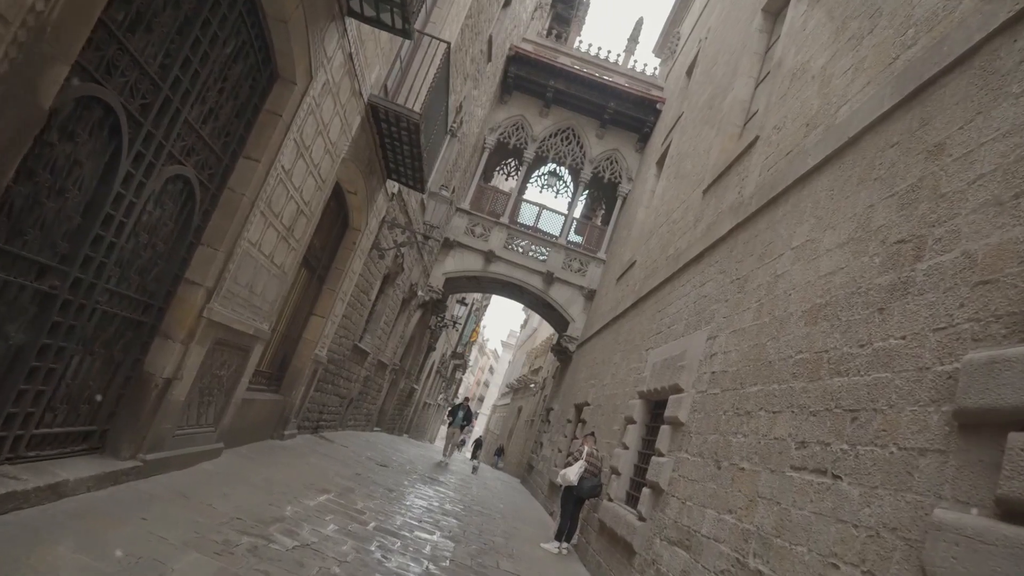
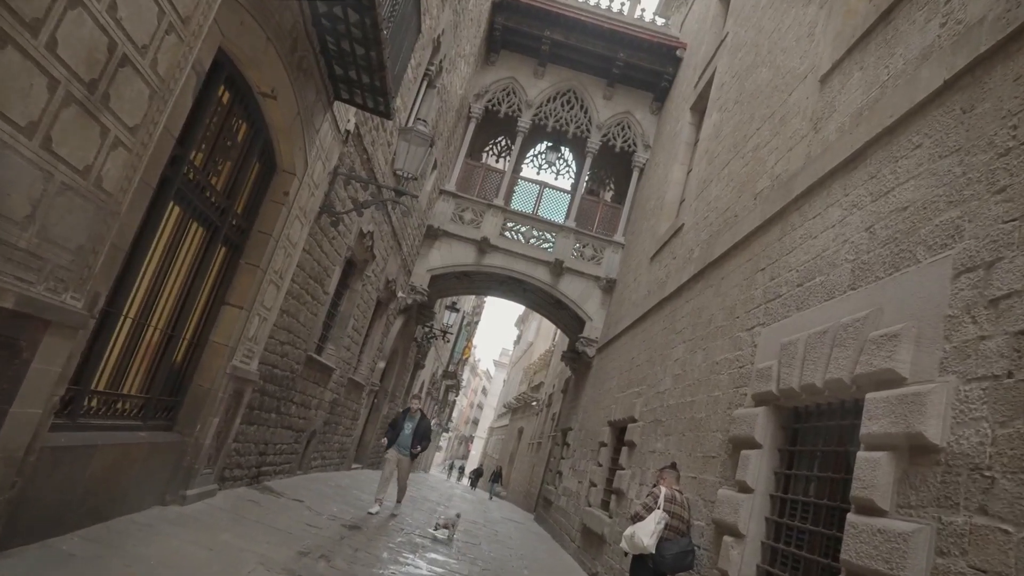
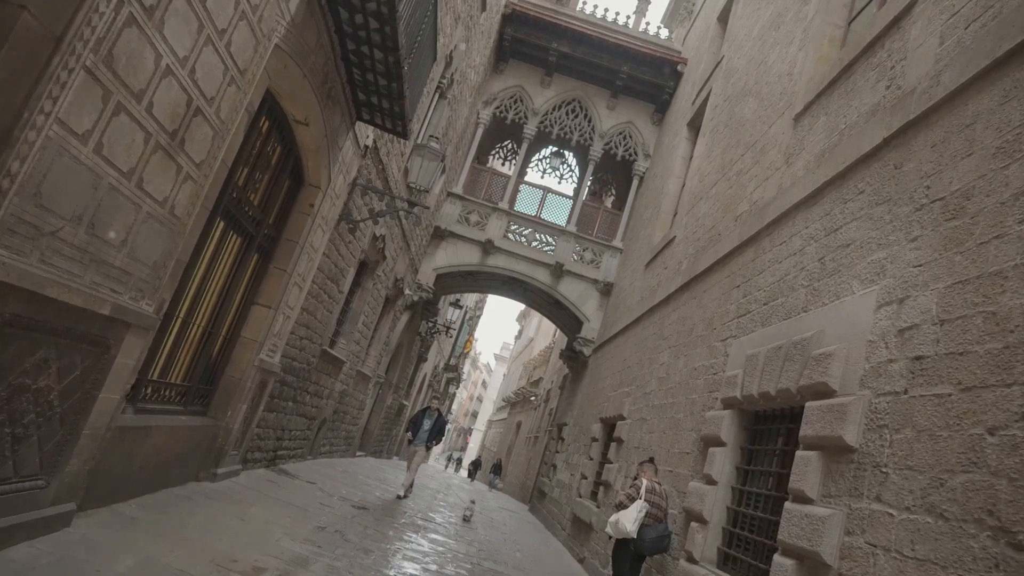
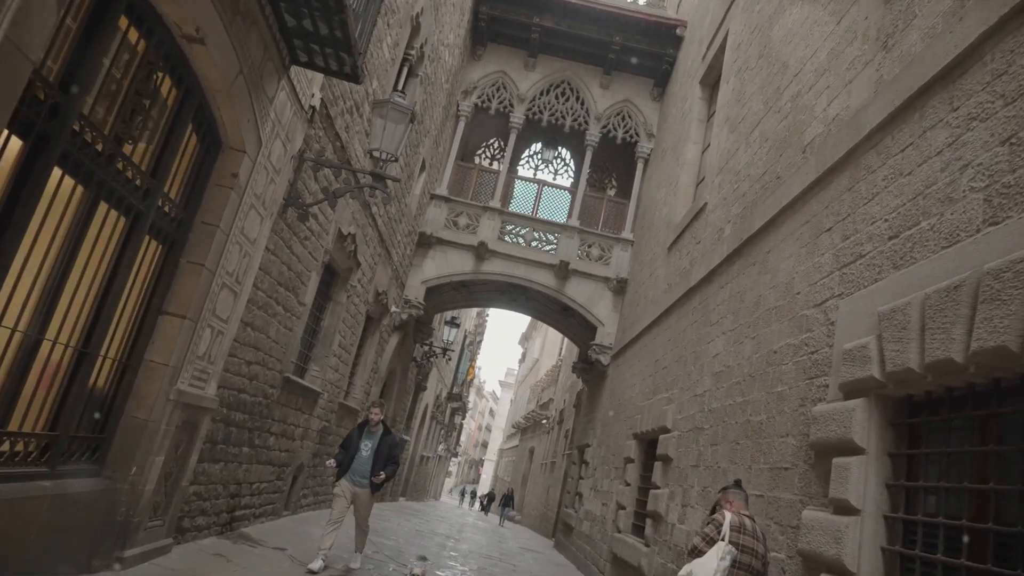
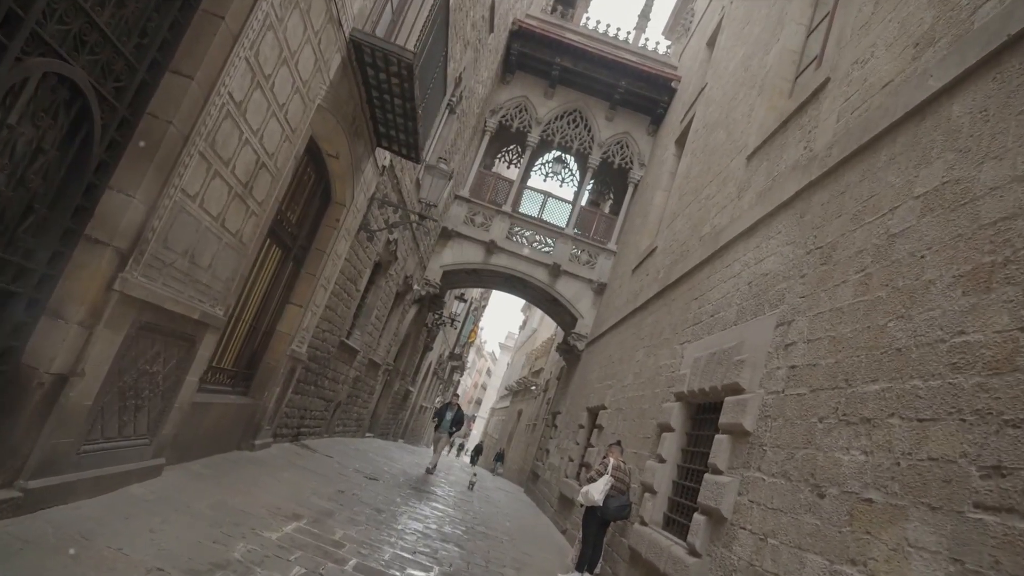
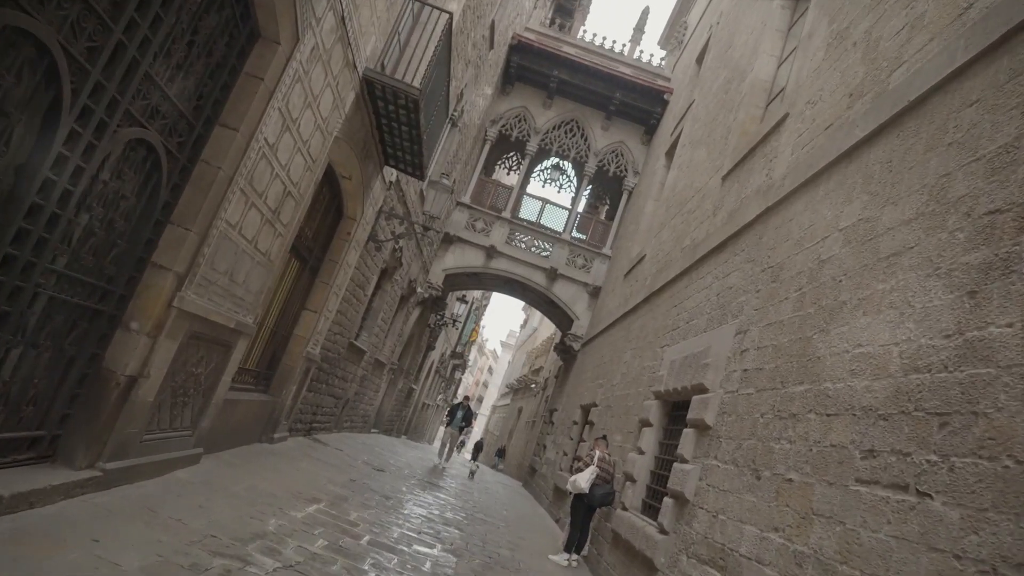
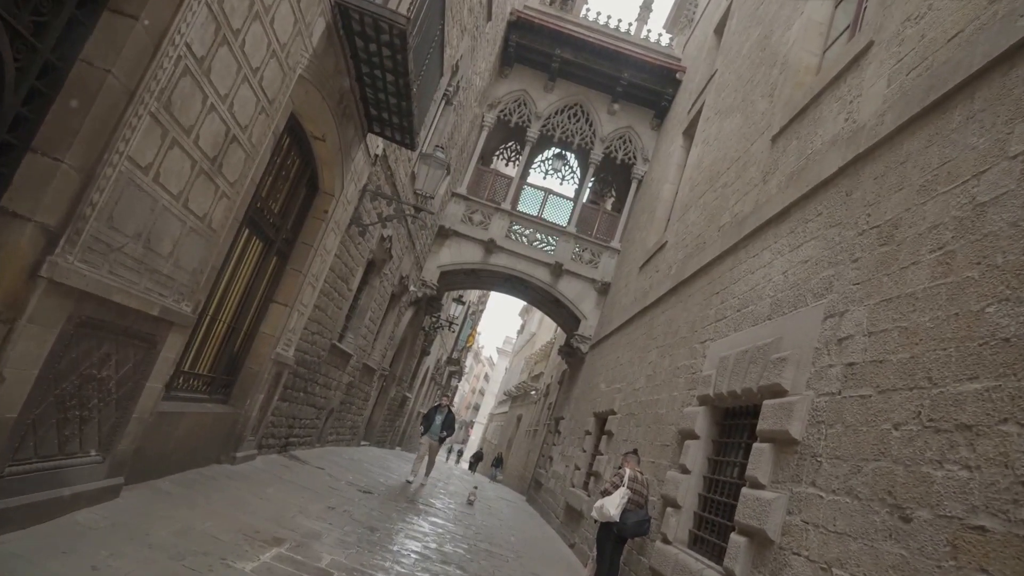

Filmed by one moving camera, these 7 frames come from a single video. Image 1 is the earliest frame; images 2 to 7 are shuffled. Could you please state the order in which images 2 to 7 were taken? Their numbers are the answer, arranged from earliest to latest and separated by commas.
6, 5, 7, 3, 2, 4
